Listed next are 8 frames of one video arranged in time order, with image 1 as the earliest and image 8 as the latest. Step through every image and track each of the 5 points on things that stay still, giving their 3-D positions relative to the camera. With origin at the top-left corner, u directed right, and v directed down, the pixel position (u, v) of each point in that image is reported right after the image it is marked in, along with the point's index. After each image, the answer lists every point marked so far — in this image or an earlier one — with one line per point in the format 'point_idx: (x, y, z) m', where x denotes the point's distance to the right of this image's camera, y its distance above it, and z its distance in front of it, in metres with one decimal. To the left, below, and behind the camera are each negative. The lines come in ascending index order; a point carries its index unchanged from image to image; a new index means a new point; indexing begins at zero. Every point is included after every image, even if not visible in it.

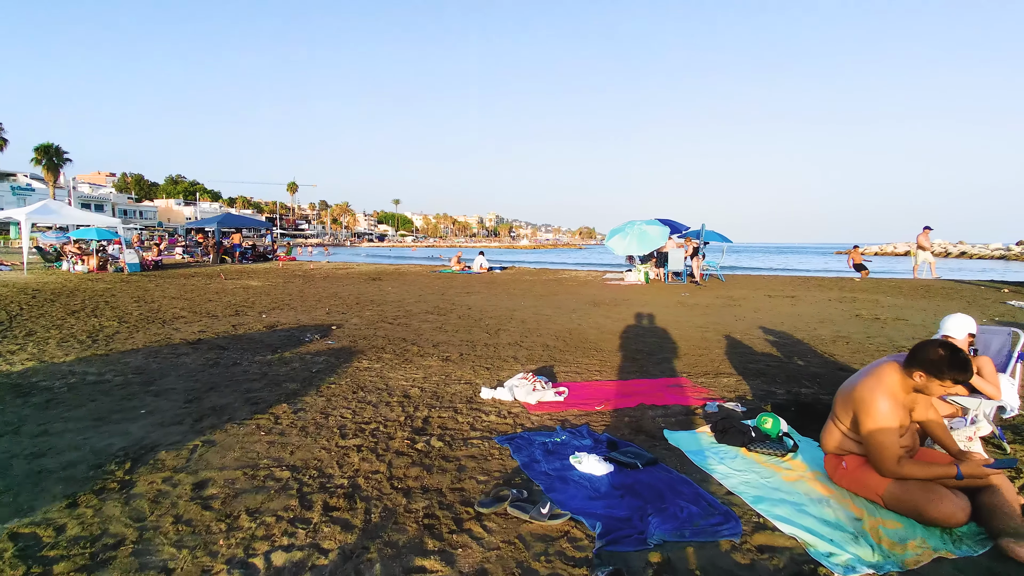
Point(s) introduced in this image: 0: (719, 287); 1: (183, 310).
0: (+6.6, 0.0, +16.7) m
1: (-6.8, -0.5, +10.9) m
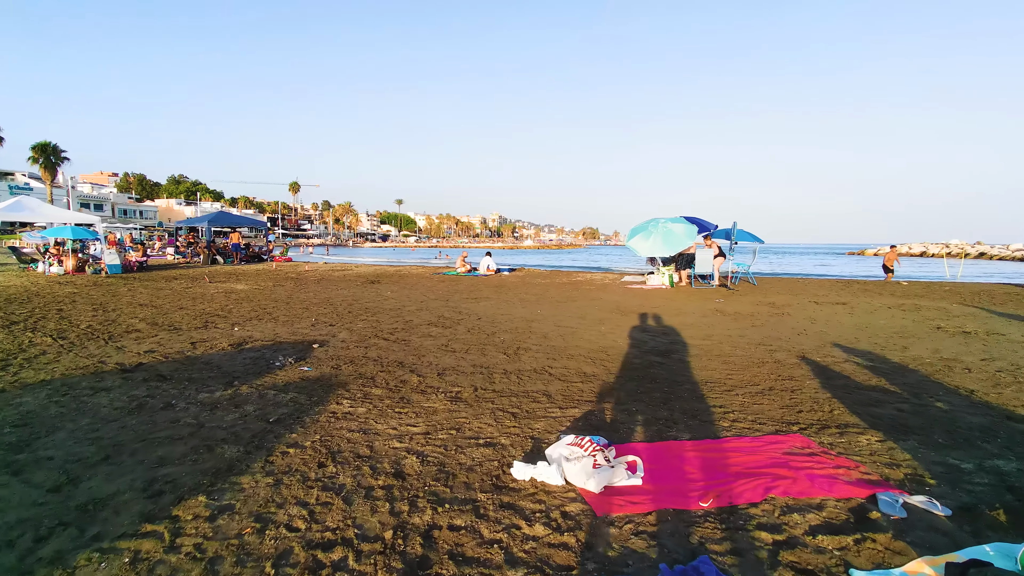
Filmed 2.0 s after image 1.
0: (+6.9, -0.1, +15.0) m
1: (-6.5, -0.6, +9.2) m
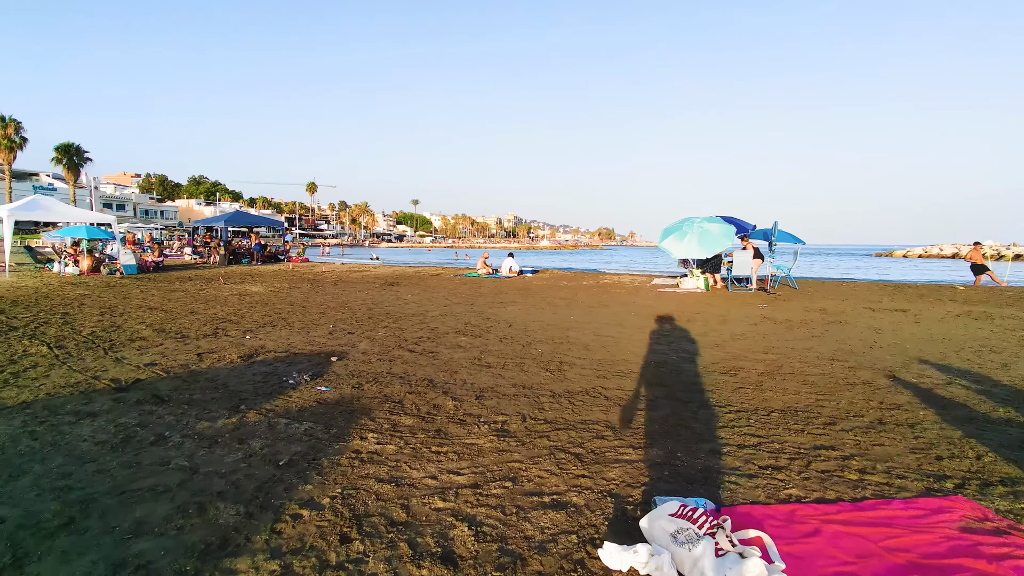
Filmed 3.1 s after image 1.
0: (+7.7, -0.2, +14.0) m
1: (-5.9, -0.7, +8.6) m
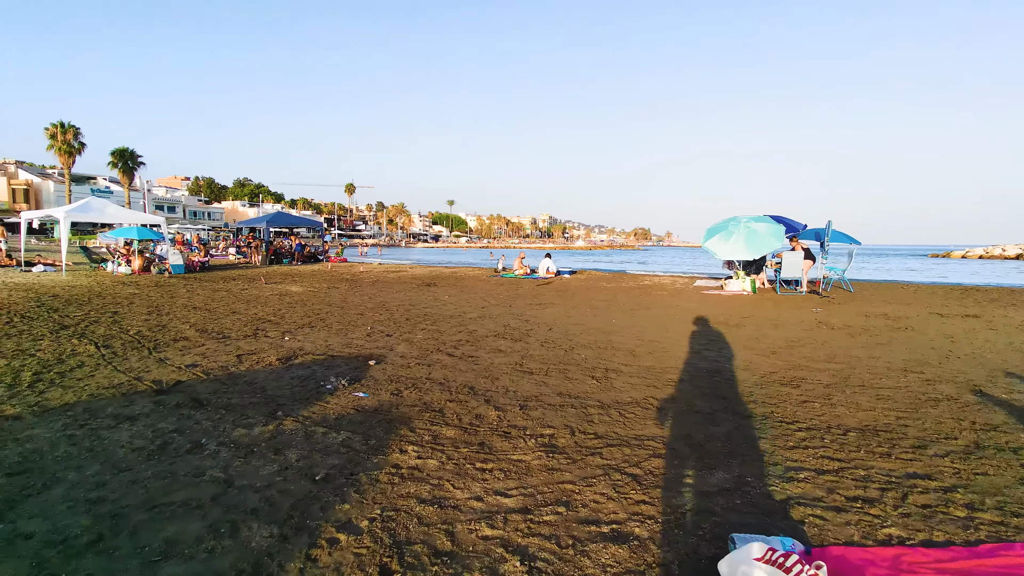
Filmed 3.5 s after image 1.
0: (+8.6, -0.3, +13.2) m
1: (-5.3, -0.7, +8.7) m
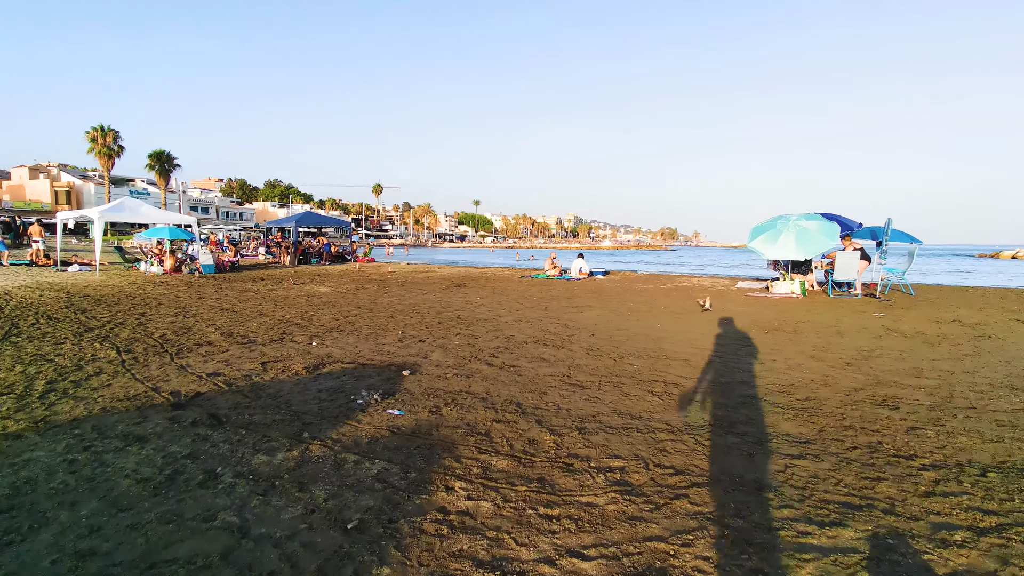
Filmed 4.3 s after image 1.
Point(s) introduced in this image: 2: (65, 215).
0: (+9.5, -0.4, +12.1) m
1: (-4.6, -0.7, +8.3) m
2: (-16.4, +2.7, +19.4) m
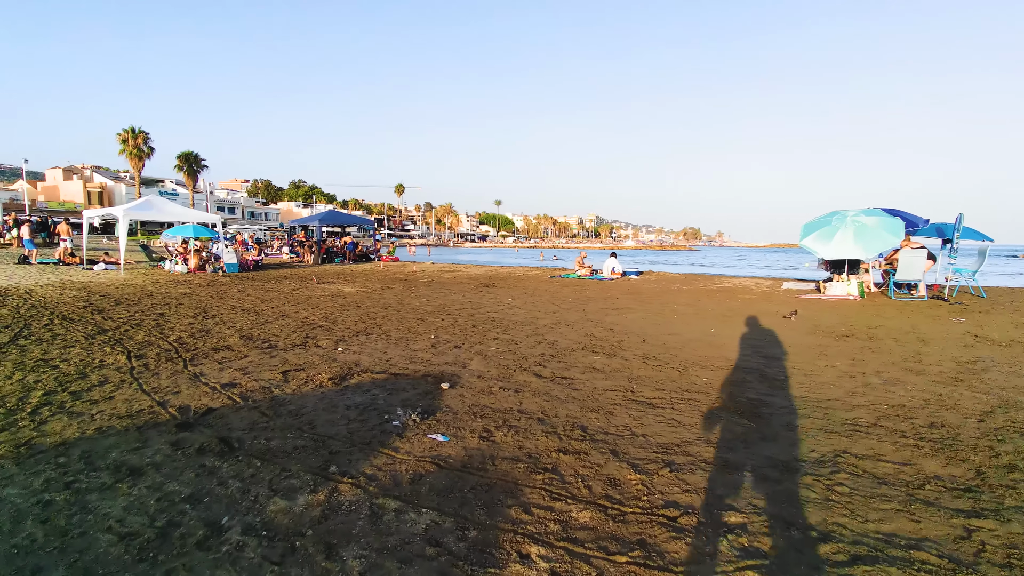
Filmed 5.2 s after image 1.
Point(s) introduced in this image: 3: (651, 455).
0: (+10.2, -0.4, +11.0) m
1: (-4.0, -0.7, +7.7) m
2: (-15.3, +2.7, +19.3) m
3: (+0.9, -1.1, +3.5) m
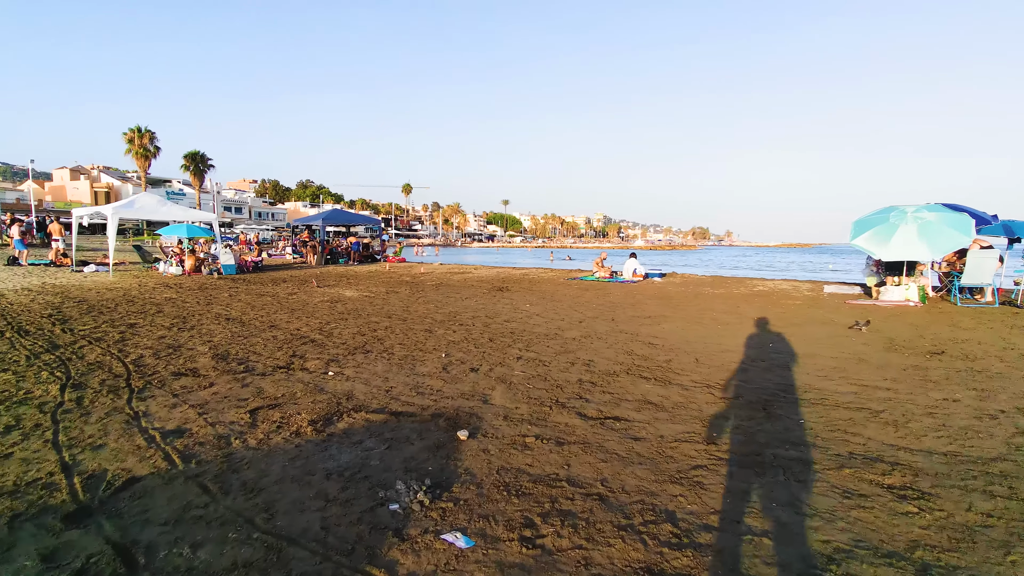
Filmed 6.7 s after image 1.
0: (+10.6, -0.5, +9.6) m
1: (-3.7, -0.8, +6.4) m
2: (-14.9, +2.6, +18.2) m
3: (+1.2, -1.2, +2.2) m
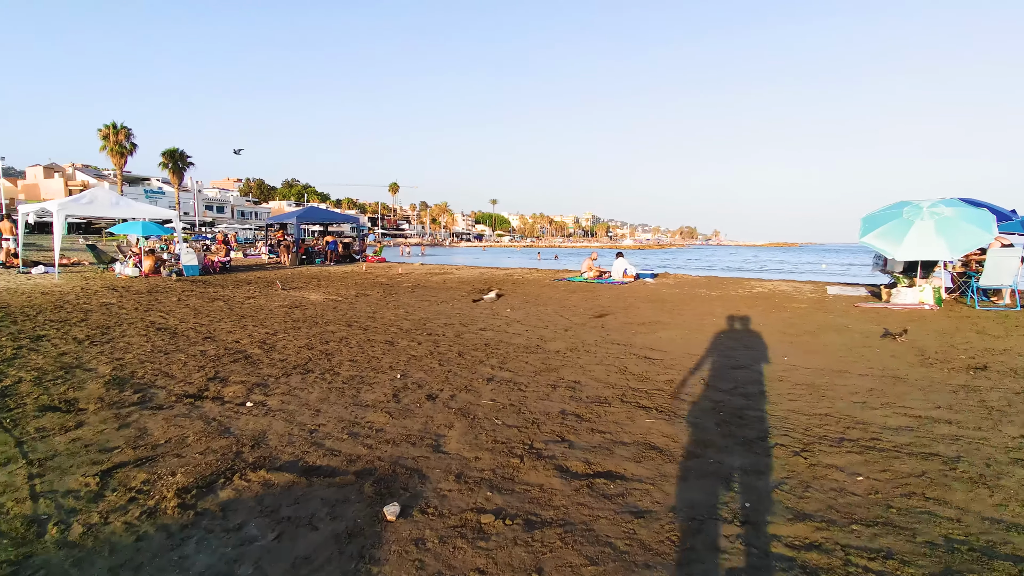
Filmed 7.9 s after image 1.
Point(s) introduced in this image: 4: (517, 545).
0: (+10.2, -0.6, +8.7) m
1: (-4.0, -0.9, +5.2) m
2: (-15.4, +2.5, +16.7) m
3: (+1.0, -1.3, +1.1) m
4: (0.0, -1.1, +2.4) m
